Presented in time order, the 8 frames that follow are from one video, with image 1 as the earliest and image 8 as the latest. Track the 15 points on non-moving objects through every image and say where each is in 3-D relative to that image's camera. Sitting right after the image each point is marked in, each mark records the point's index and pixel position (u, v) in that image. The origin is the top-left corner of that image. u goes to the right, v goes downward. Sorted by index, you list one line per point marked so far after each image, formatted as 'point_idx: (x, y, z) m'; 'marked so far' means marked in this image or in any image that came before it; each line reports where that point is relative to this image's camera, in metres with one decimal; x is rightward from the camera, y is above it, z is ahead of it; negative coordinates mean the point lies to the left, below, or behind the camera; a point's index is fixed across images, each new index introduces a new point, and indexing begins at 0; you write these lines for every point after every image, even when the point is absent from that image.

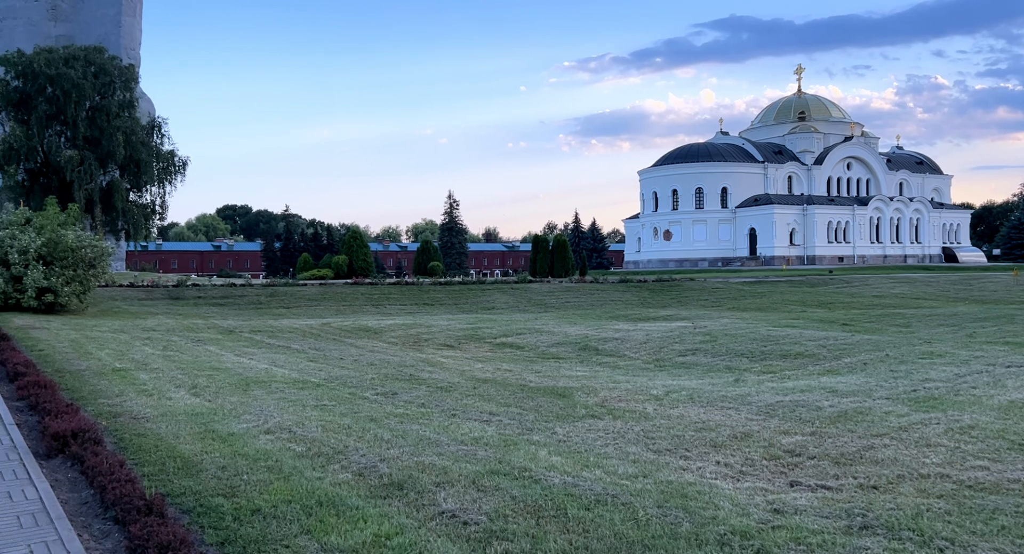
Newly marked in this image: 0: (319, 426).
0: (-1.8, -1.3, +7.6) m
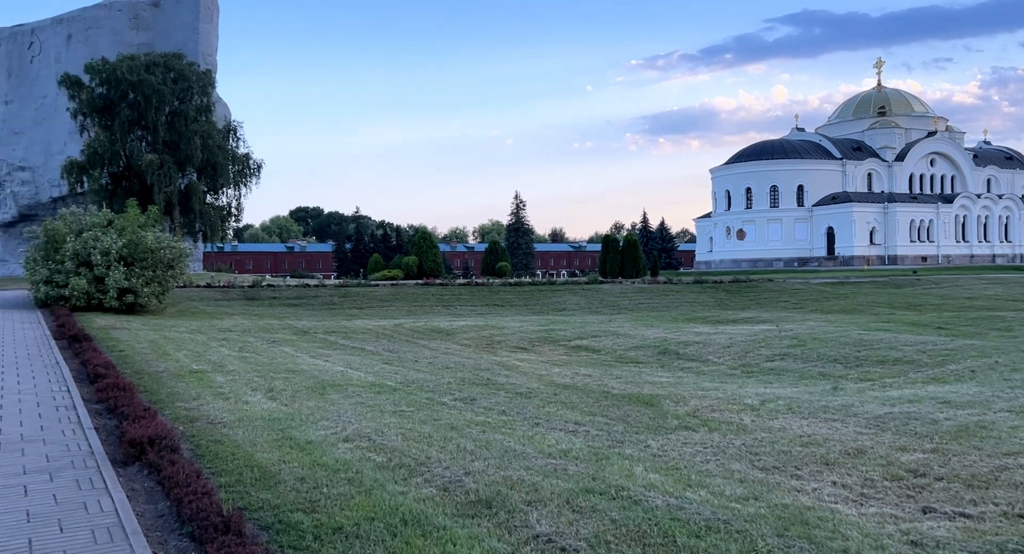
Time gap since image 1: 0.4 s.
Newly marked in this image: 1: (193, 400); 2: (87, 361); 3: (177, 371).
0: (-1.0, -1.3, +7.2) m
1: (-3.4, -1.3, +8.9) m
2: (-5.5, -1.1, +10.9) m
3: (-4.4, -1.2, +11.0) m
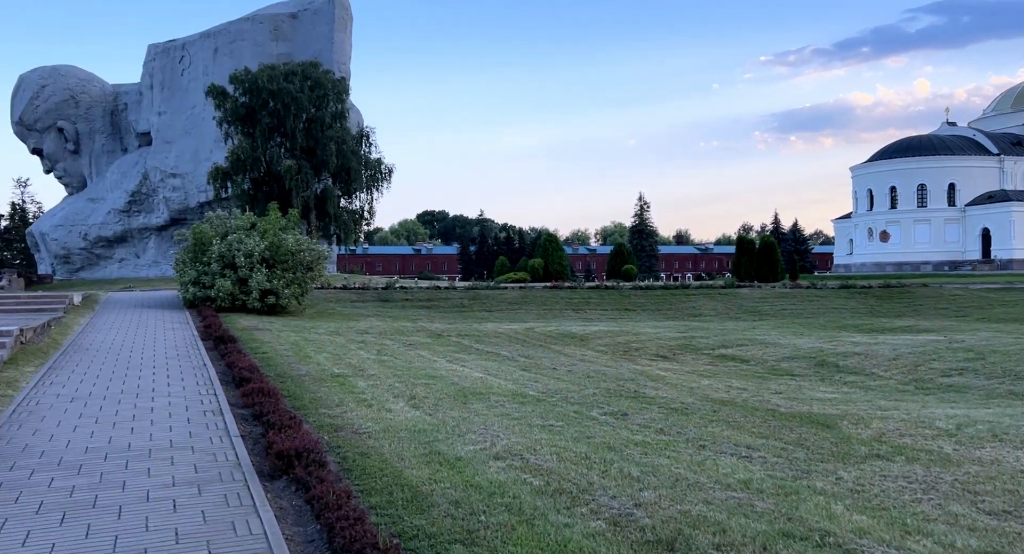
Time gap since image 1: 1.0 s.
0: (+0.3, -1.4, +6.6) m
1: (-1.8, -1.3, +8.6) m
2: (-3.6, -1.1, +10.9) m
3: (-2.5, -1.3, +10.9) m
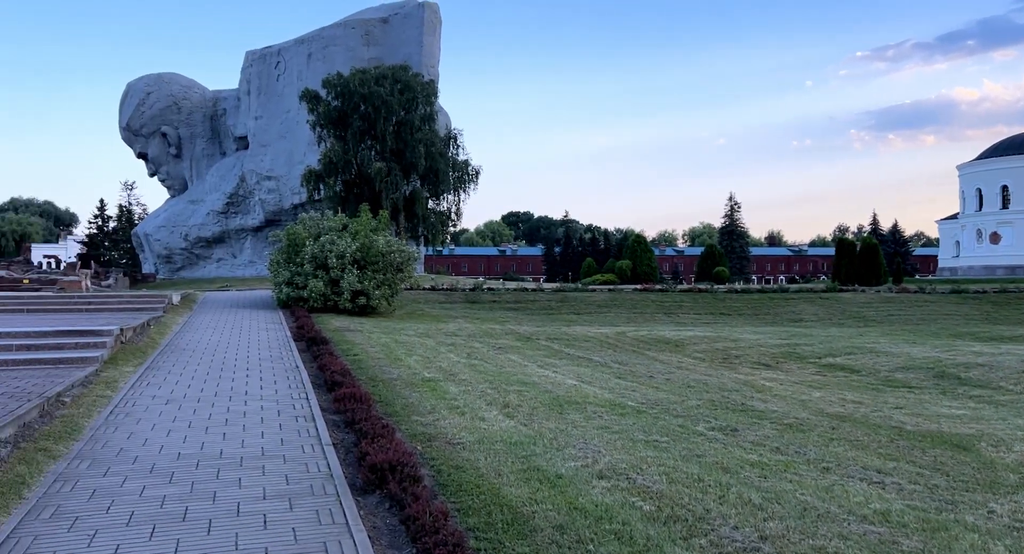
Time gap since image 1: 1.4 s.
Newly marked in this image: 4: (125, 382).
0: (+1.1, -1.4, +6.1) m
1: (-0.8, -1.4, +8.3) m
2: (-2.4, -1.1, +10.7) m
3: (-1.3, -1.3, +10.6) m
4: (-4.3, -1.2, +9.4) m
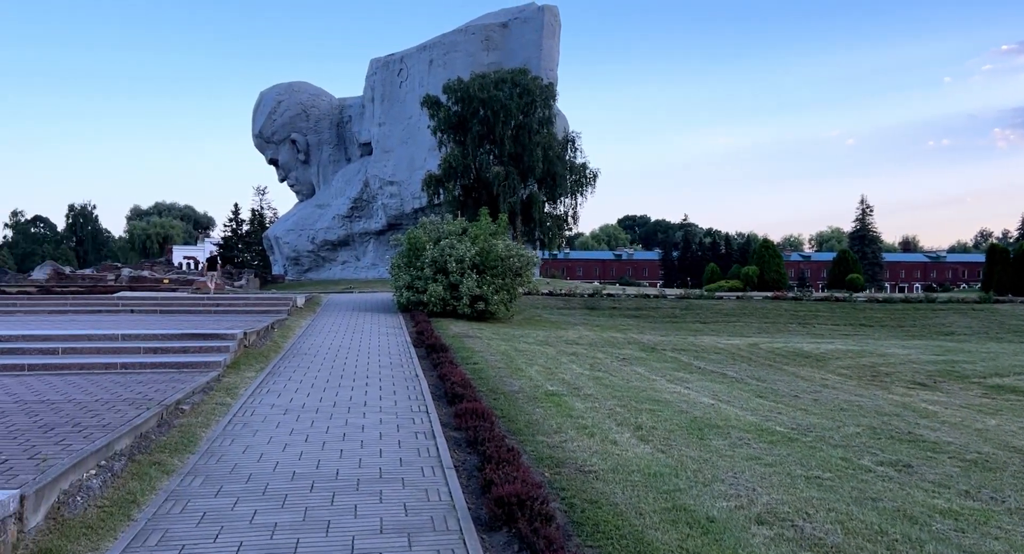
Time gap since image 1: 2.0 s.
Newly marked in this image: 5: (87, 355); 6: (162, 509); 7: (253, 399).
0: (+2.0, -1.5, +5.2) m
1: (+0.4, -1.4, +7.7) m
2: (-0.8, -1.2, +10.3) m
3: (+0.2, -1.4, +10.0) m
4: (-2.9, -1.2, +9.2) m
5: (-5.2, -1.0, +10.3) m
6: (-2.2, -1.4, +5.2) m
7: (-2.7, -1.3, +8.7) m
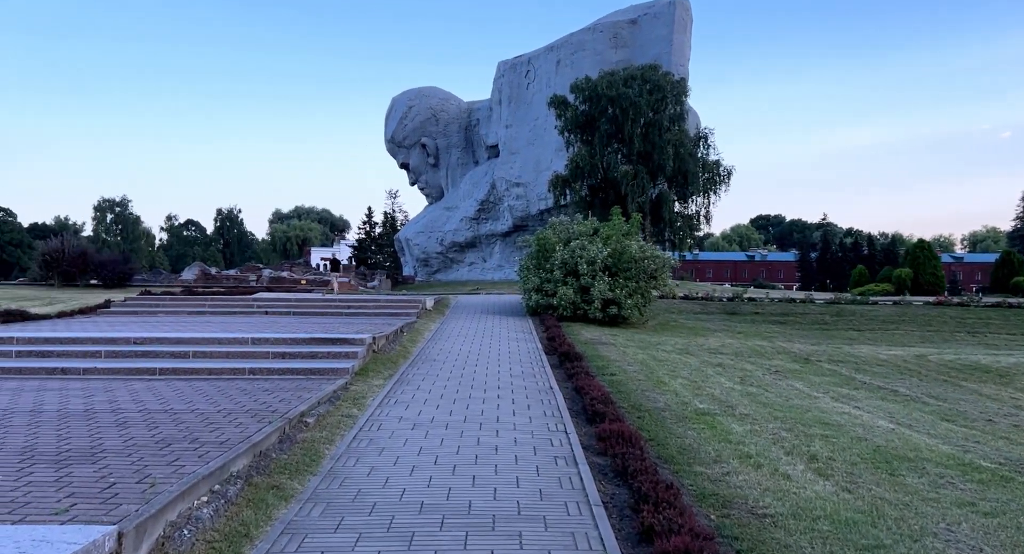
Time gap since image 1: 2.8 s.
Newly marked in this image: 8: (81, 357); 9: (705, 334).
0: (+2.8, -1.5, +4.0) m
1: (+1.6, -1.5, +6.6) m
2: (+0.8, -1.3, +9.4) m
3: (+1.8, -1.4, +9.0) m
4: (-1.4, -1.3, +8.7) m
5: (-3.5, -1.0, +10.1) m
6: (-1.3, -1.5, +4.6) m
7: (-1.3, -1.3, +8.1) m
8: (-5.1, -1.0, +10.0) m
9: (+4.3, -1.3, +19.0) m
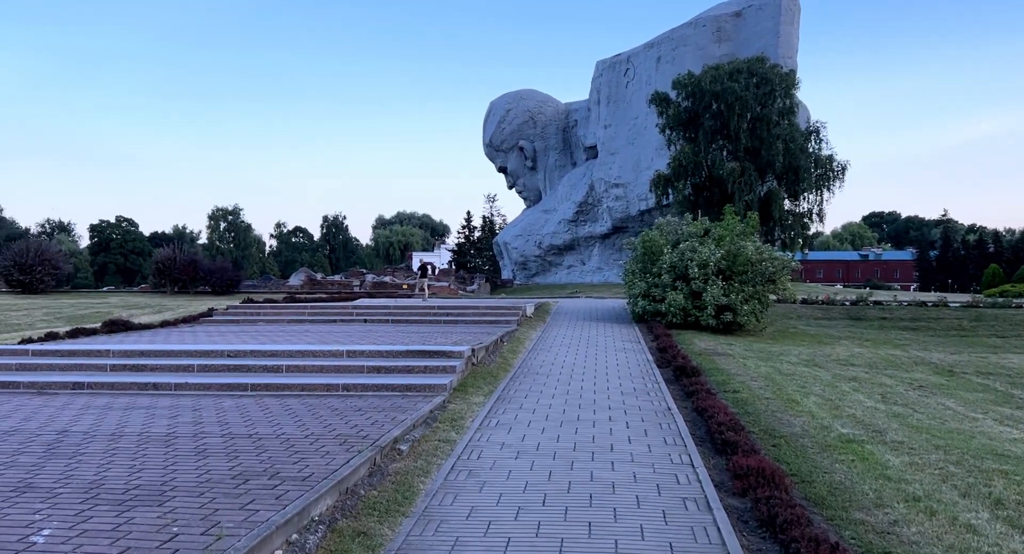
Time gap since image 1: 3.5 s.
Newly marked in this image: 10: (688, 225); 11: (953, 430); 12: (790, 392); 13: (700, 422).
0: (+3.3, -1.6, +2.8) m
1: (+2.4, -1.5, +5.5) m
2: (+1.9, -1.3, +8.4) m
3: (+2.9, -1.5, +7.9) m
4: (-0.4, -1.4, +7.9) m
5: (-2.3, -1.1, +9.5) m
6: (-0.7, -1.5, +3.8) m
7: (-0.3, -1.4, +7.3) m
8: (-3.9, -1.1, +9.7) m
9: (+6.6, -1.4, +17.5) m
10: (+4.1, +1.2, +19.6) m
11: (+4.5, -1.6, +8.7) m
12: (+3.5, -1.4, +10.4) m
13: (+1.8, -1.4, +8.3) m
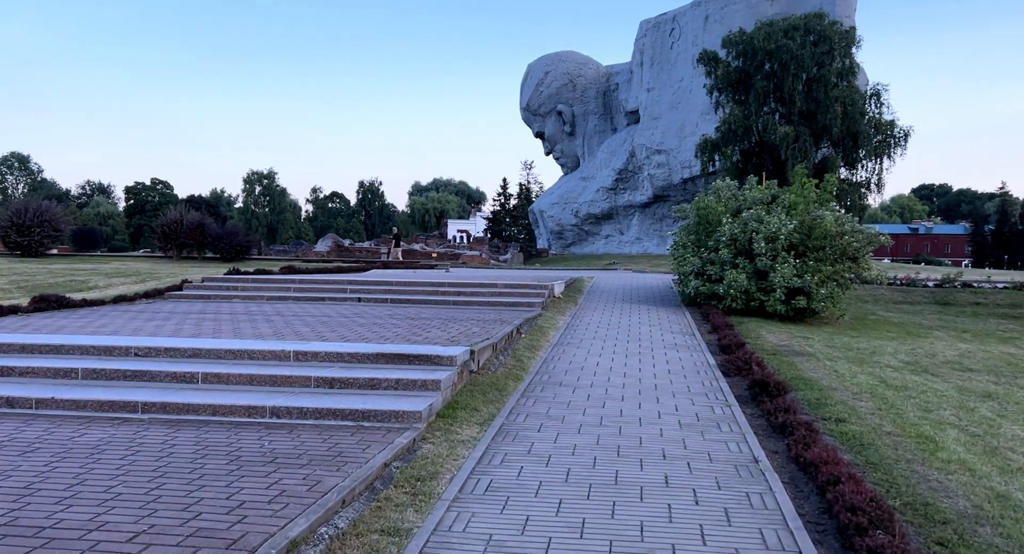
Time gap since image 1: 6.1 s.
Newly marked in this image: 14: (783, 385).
0: (+3.1, -1.7, -0.2) m
1: (+2.3, -1.5, +2.6) m
2: (+1.9, -1.2, +5.4) m
3: (+2.9, -1.4, +4.9) m
4: (-0.4, -1.2, +5.1) m
5: (-2.2, -0.9, +6.8) m
6: (-0.9, -1.6, +1.0) m
7: (-0.3, -1.3, +4.5) m
8: (-3.8, -0.8, +6.9) m
9: (+7.0, -1.0, +14.3) m
10: (+4.7, +1.7, +16.4) m
11: (+4.6, -1.5, +5.6) m
12: (+3.6, -1.3, +7.4) m
13: (+1.9, -1.3, +5.4) m
14: (+2.6, -1.0, +8.0) m
